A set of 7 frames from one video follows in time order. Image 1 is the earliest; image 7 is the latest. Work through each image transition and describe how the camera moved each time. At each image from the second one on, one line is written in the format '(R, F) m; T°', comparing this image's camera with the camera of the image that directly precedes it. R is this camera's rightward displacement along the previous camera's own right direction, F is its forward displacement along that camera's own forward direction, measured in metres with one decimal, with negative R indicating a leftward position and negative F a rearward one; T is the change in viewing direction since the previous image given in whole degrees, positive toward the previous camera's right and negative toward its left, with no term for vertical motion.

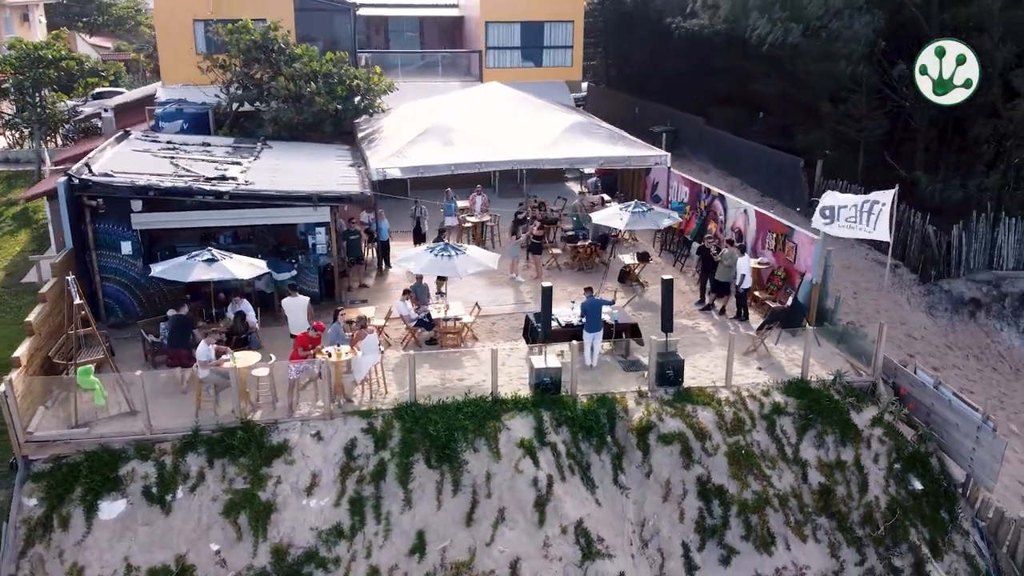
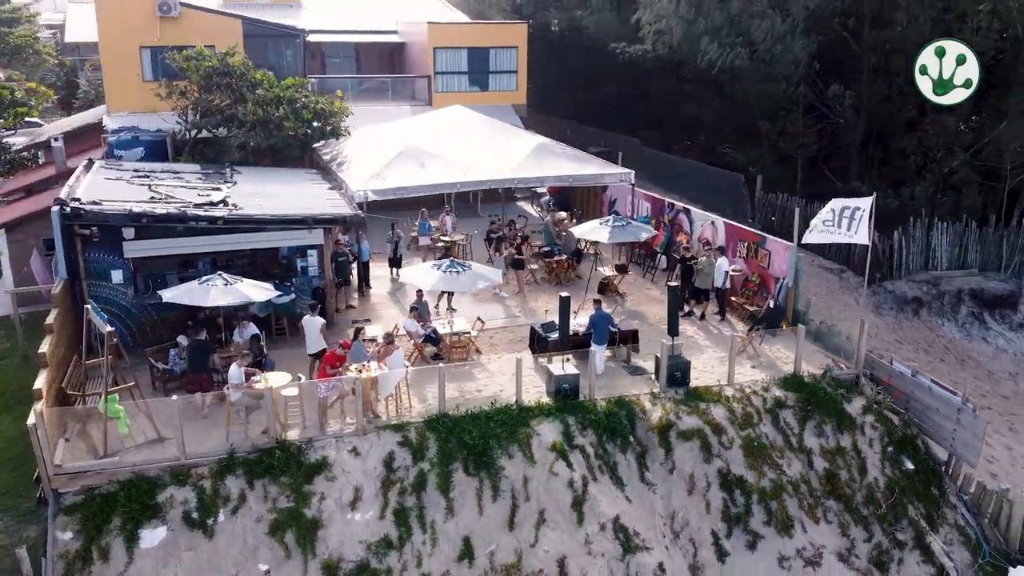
(-2.0, -0.4) m; +7°
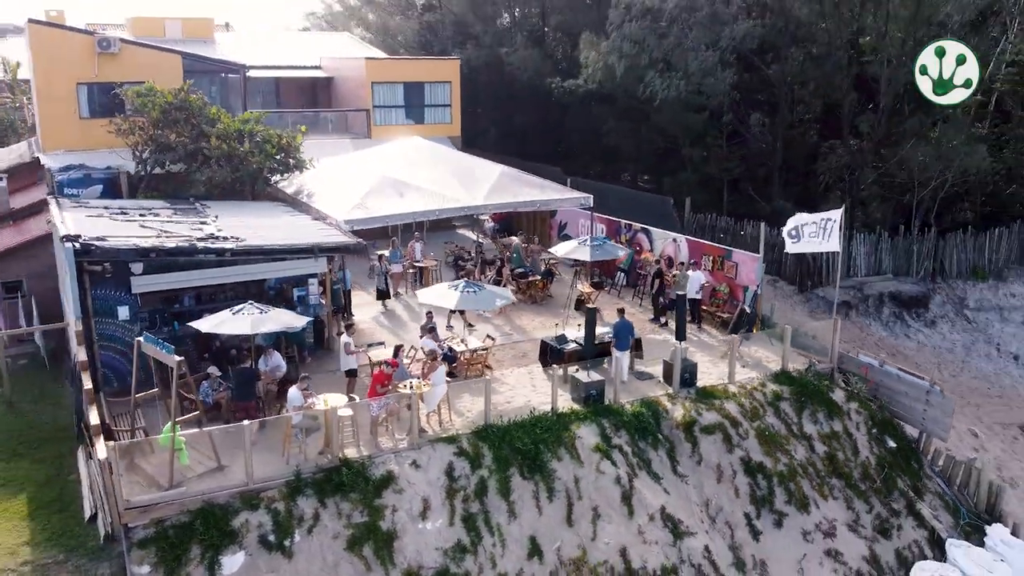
(-2.9, -0.6) m; +9°
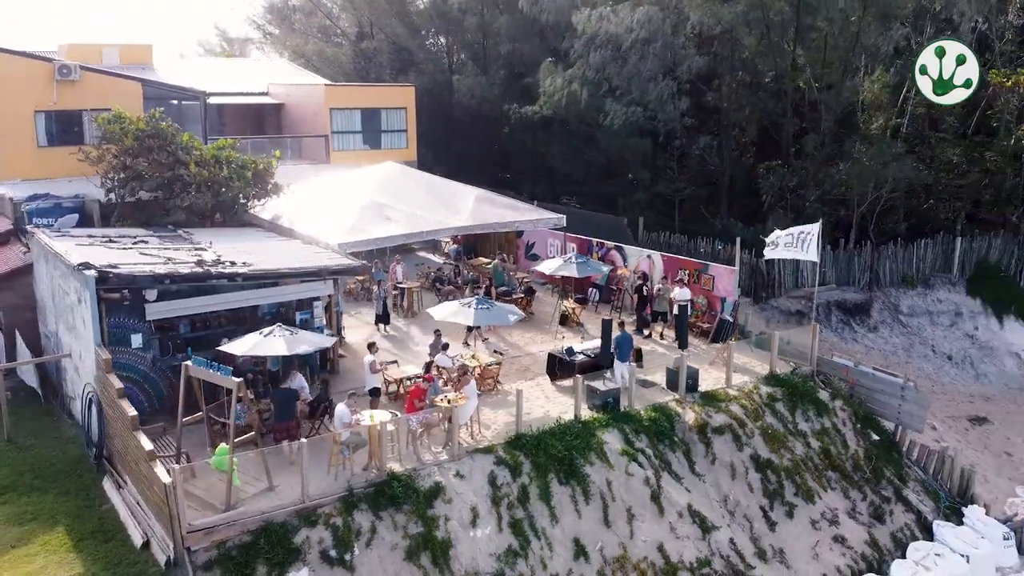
(-2.2, -0.5) m; +7°
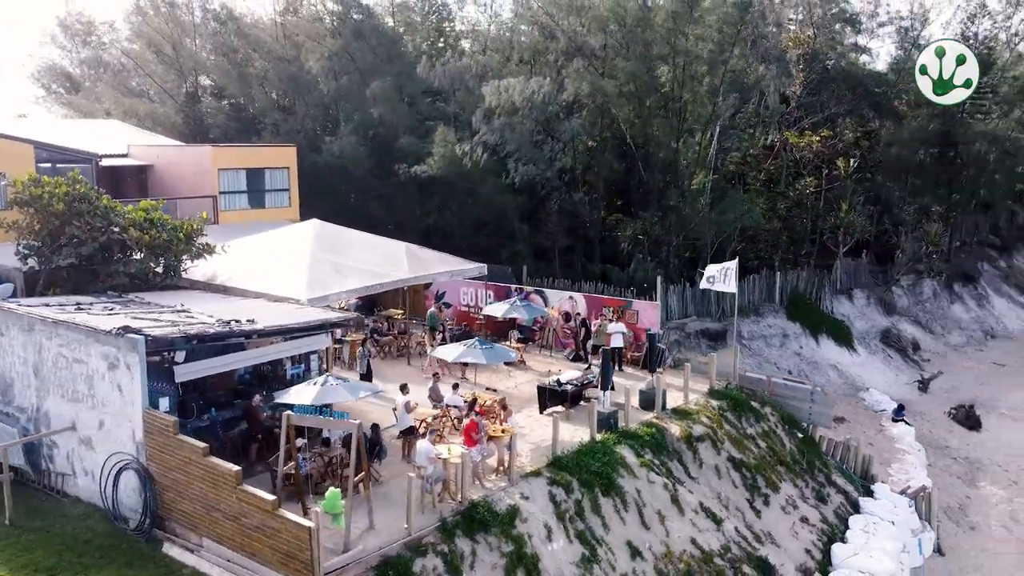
(-5.2, -0.8) m; +17°
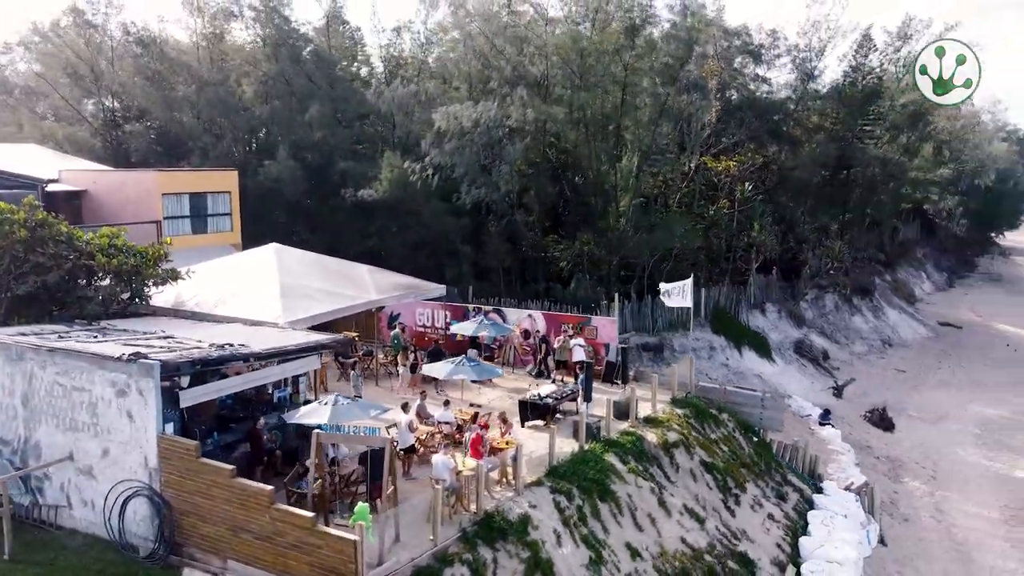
(-2.1, -0.6) m; +7°
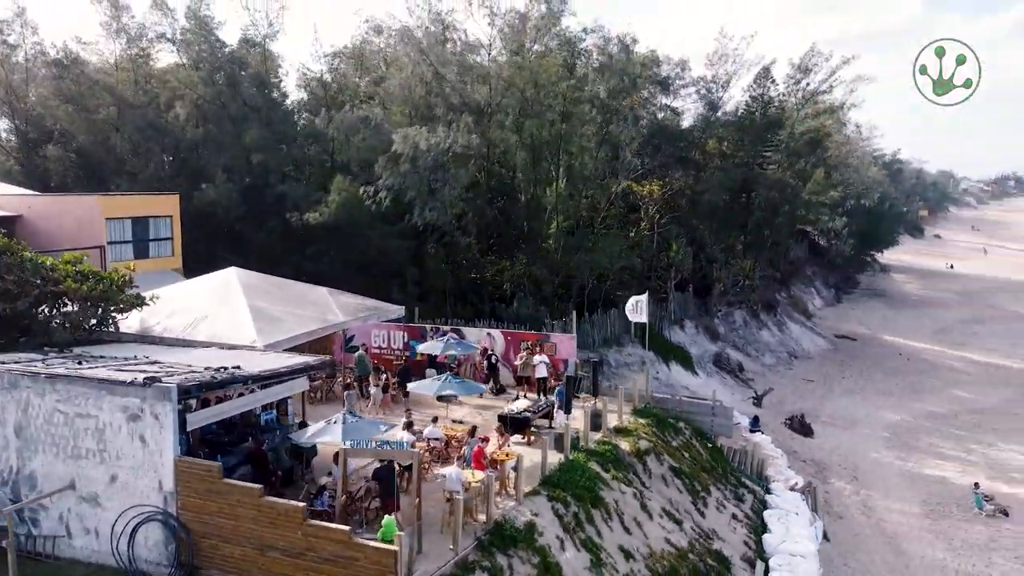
(-2.1, -0.6) m; +7°
